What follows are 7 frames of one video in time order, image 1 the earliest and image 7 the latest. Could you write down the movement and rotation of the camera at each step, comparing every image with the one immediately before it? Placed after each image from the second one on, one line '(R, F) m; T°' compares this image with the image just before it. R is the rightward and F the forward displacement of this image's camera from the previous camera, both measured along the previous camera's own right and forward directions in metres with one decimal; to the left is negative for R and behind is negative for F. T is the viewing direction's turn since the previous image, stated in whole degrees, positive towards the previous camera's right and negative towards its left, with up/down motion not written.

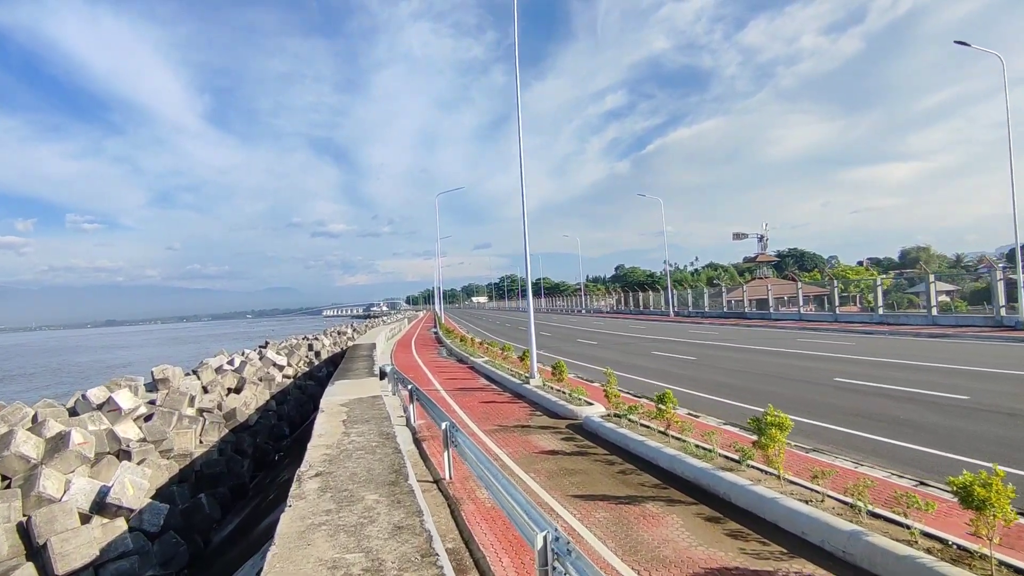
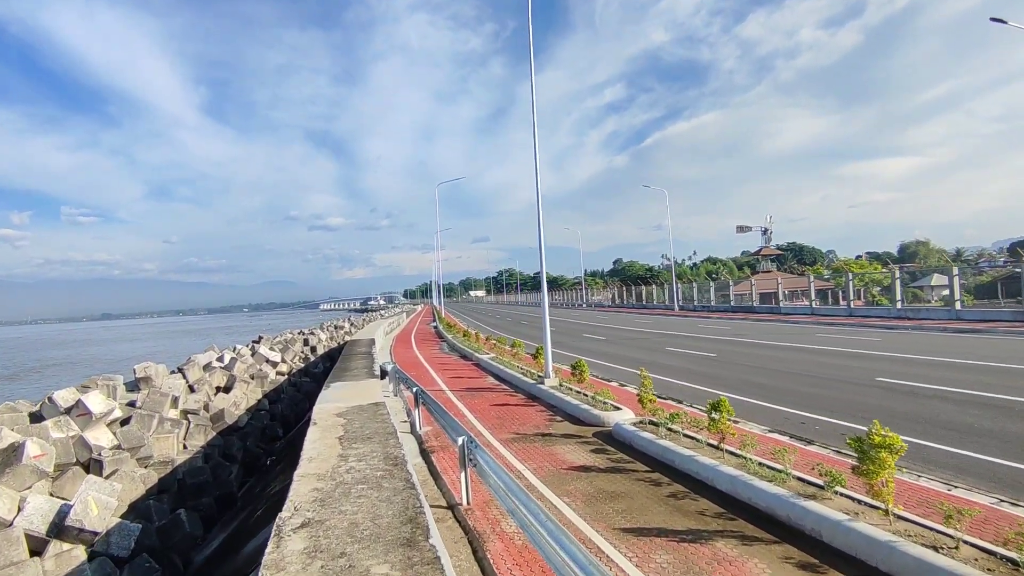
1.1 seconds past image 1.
(-0.3, +1.2) m; 0°
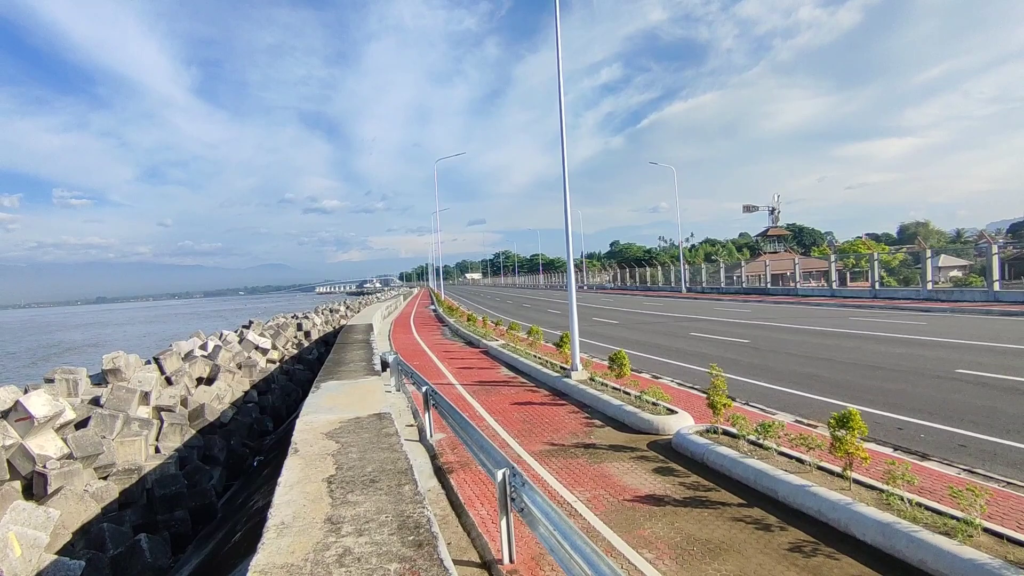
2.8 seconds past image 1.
(-0.5, +1.7) m; 0°
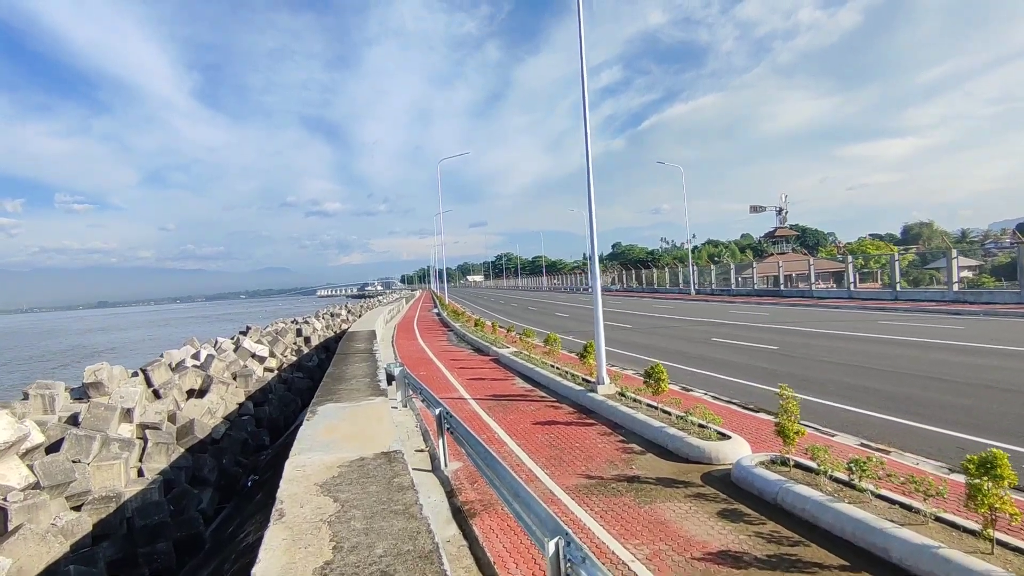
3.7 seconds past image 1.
(-0.3, +1.0) m; 0°
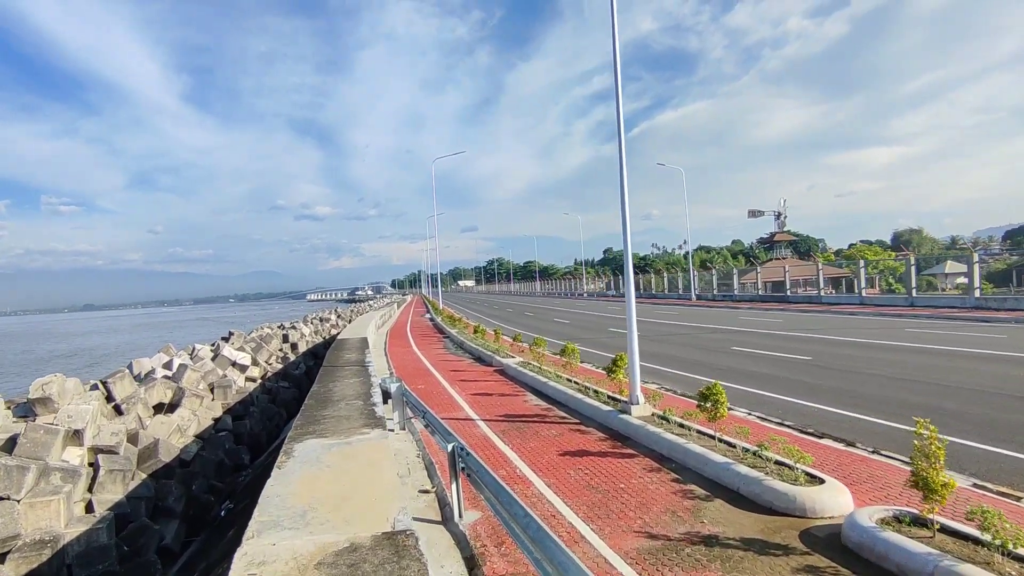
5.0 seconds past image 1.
(-0.4, +1.4) m; +1°
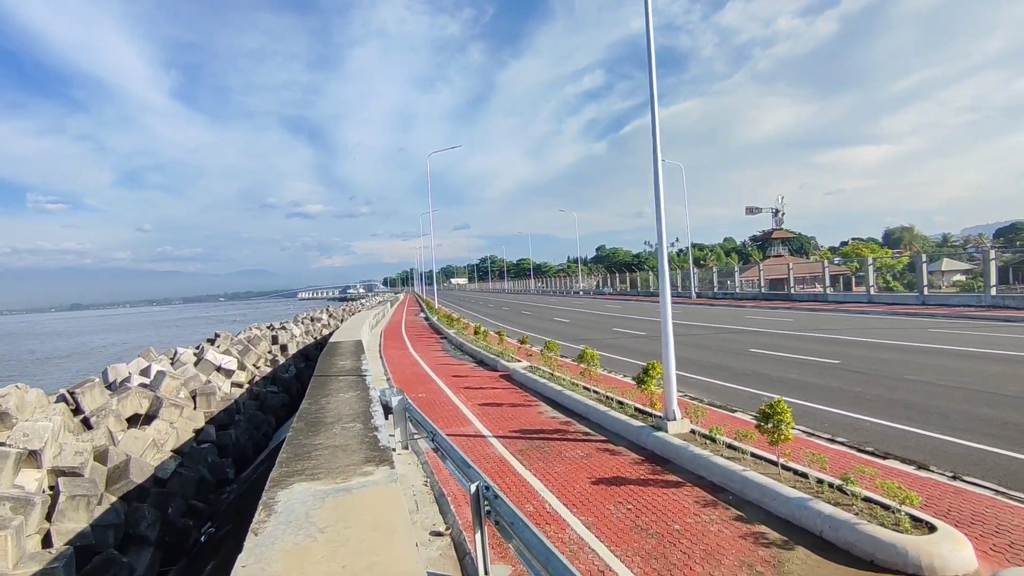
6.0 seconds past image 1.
(-0.3, +1.0) m; +1°
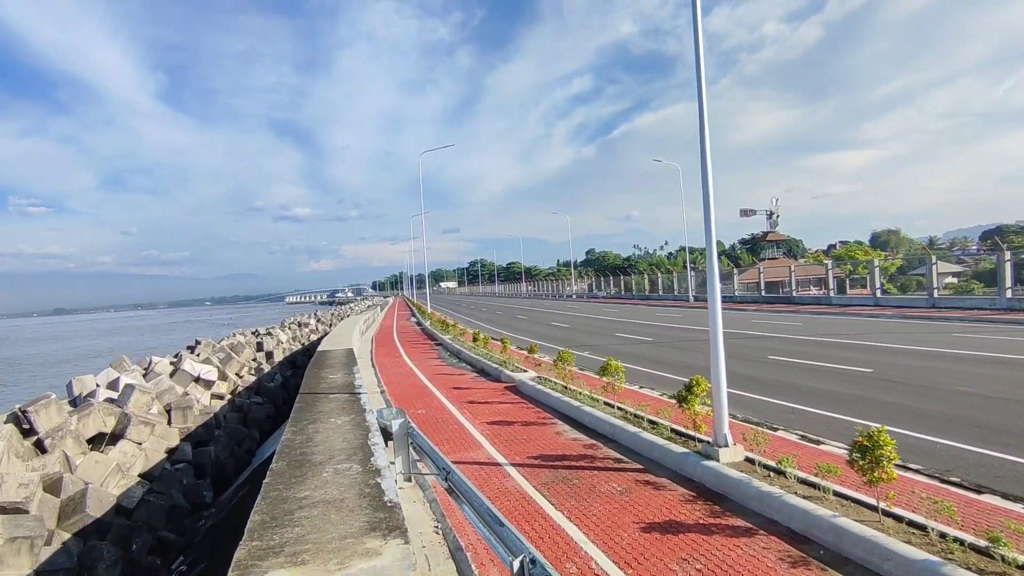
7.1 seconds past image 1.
(-0.4, +1.1) m; +1°
